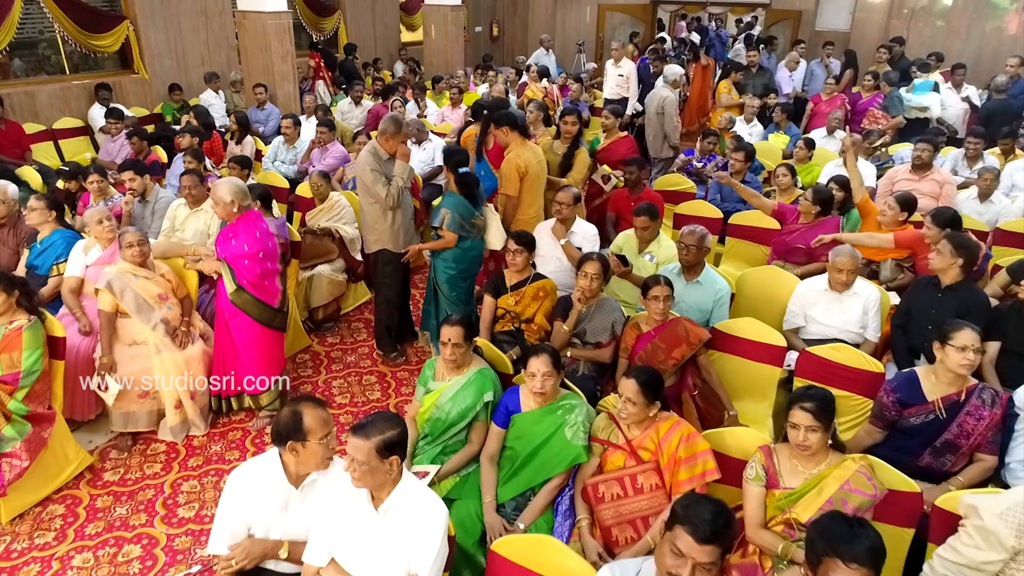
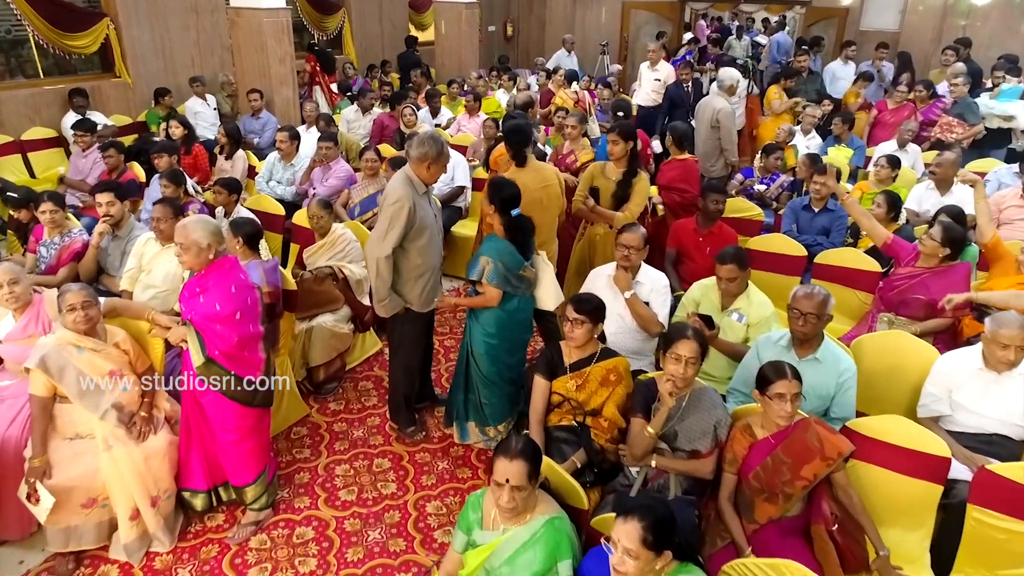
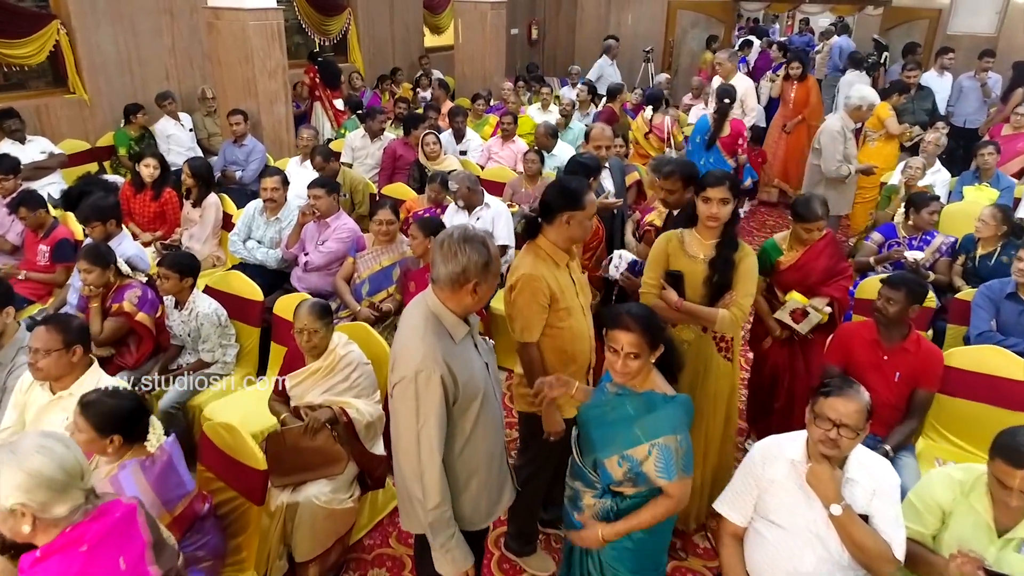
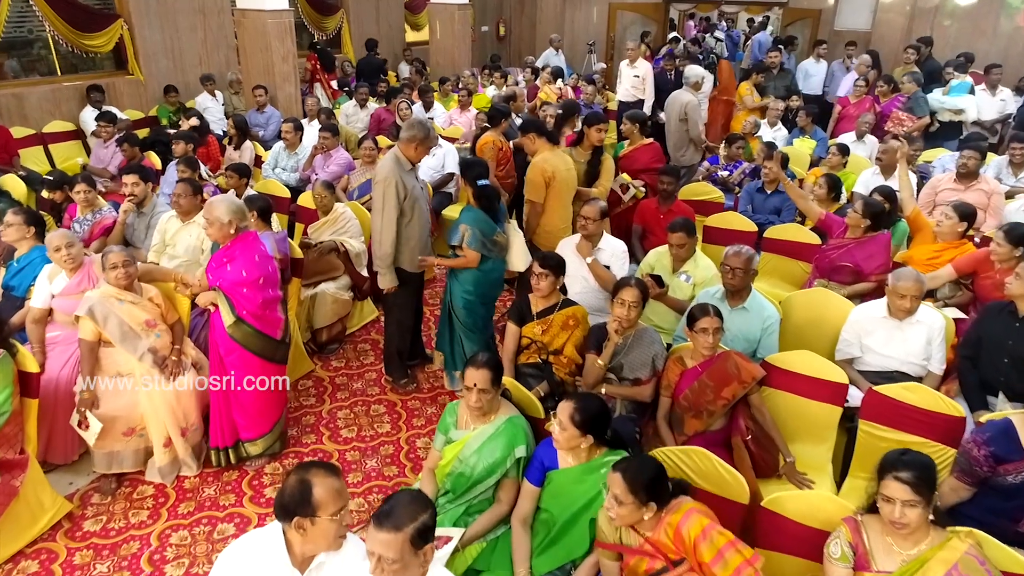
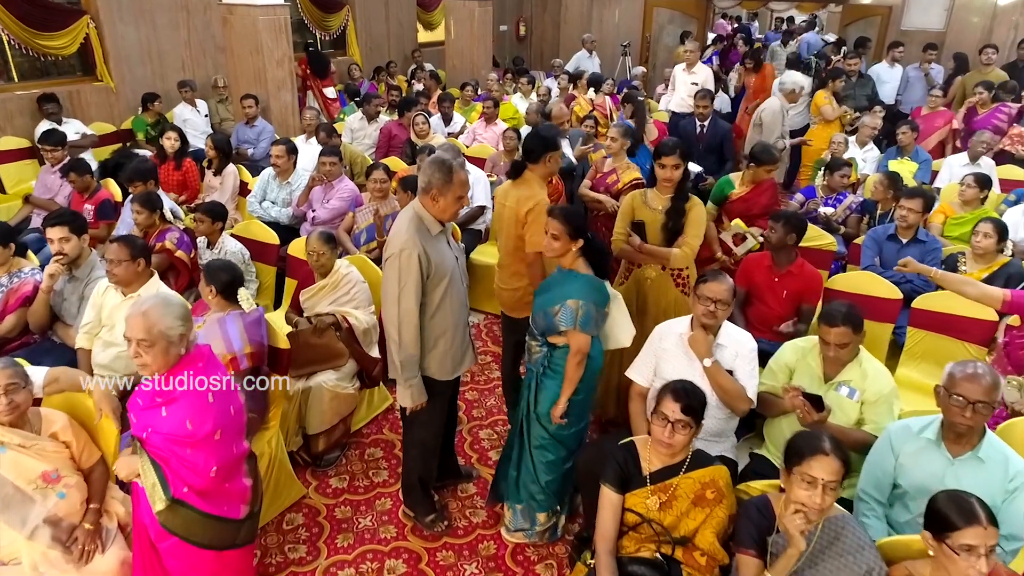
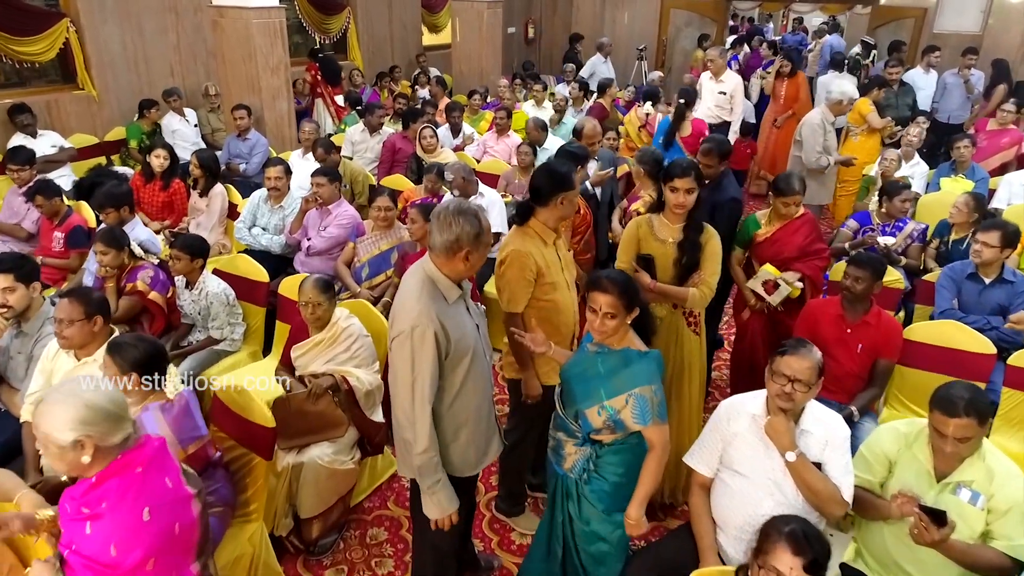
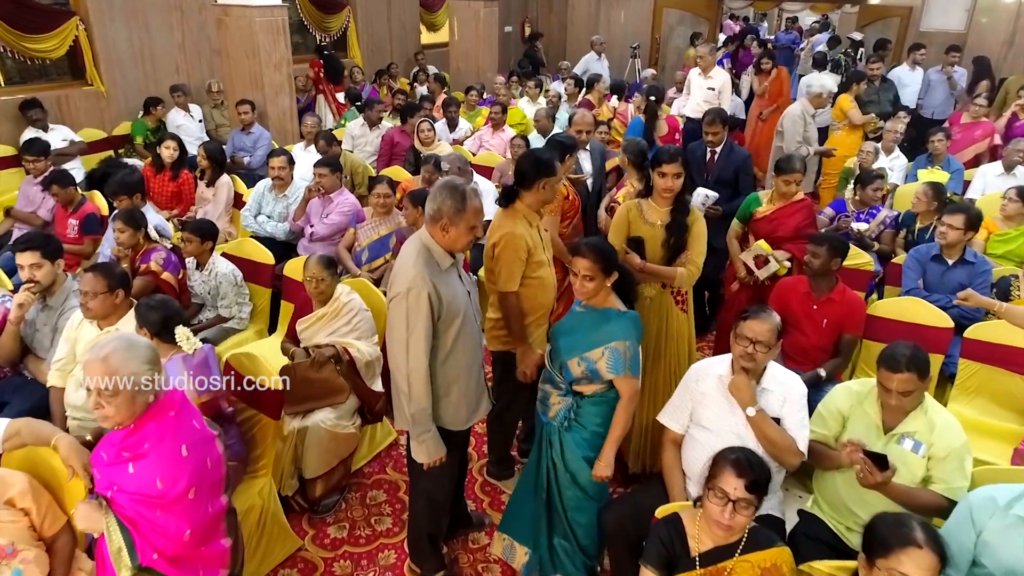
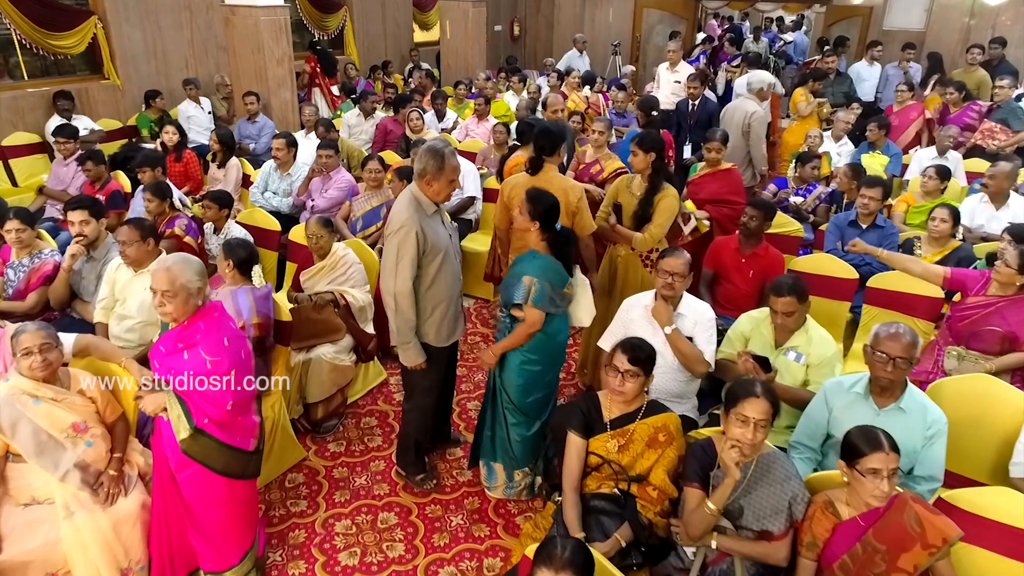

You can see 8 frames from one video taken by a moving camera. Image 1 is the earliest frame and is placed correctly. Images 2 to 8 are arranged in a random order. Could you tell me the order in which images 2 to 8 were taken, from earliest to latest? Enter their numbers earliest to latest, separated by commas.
4, 2, 8, 5, 7, 6, 3
